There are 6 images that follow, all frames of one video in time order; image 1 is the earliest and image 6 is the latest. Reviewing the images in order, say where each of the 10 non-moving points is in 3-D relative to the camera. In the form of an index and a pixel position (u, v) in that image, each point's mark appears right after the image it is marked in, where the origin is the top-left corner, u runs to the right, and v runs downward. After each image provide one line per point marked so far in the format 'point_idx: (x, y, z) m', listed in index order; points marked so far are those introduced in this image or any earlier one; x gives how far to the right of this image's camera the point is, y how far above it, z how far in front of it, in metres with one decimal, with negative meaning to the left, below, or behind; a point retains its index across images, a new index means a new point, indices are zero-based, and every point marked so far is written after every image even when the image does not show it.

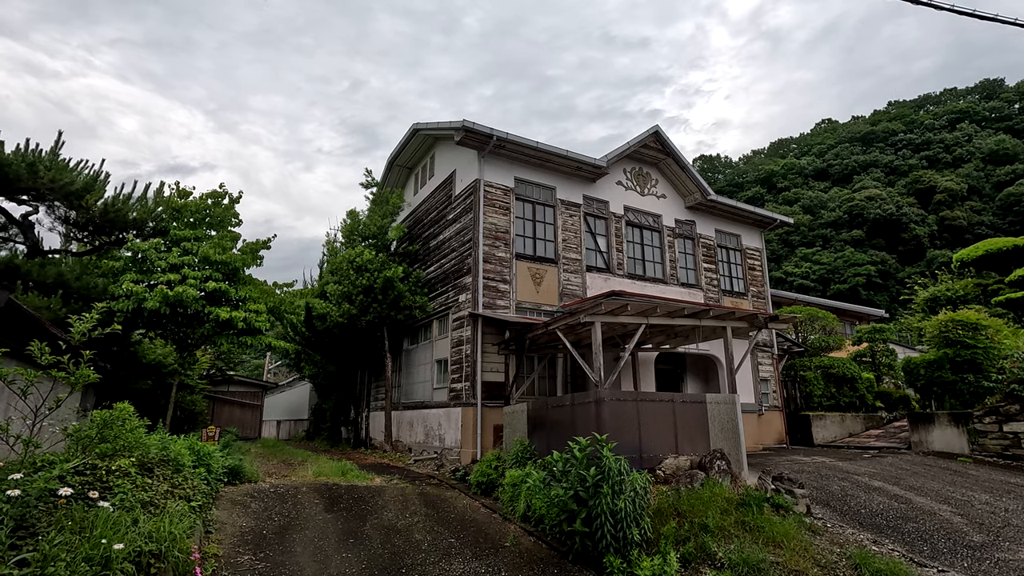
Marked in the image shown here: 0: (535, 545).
0: (+0.3, -2.8, +5.9) m
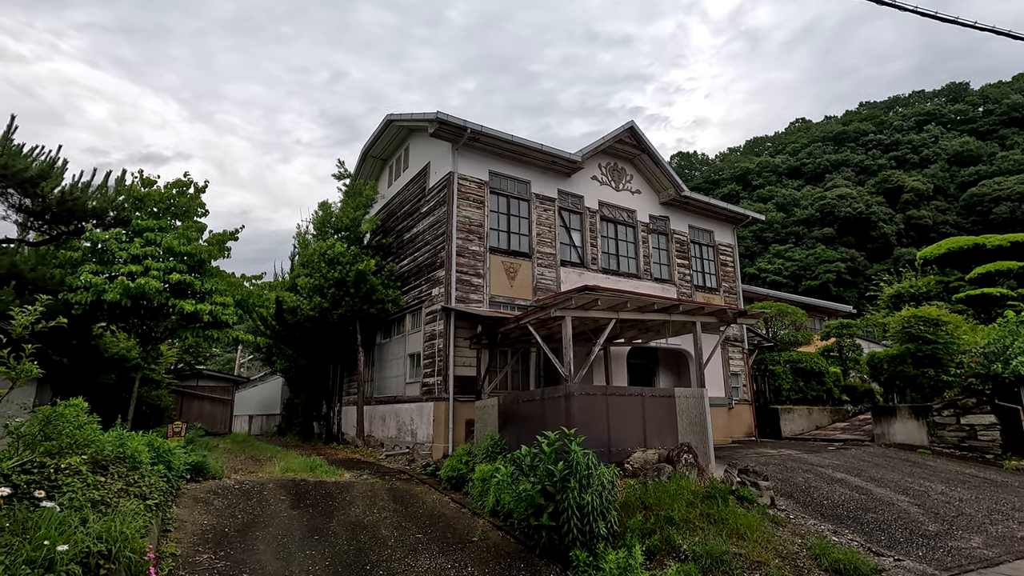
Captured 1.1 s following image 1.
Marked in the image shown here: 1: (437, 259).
0: (-0.1, -2.8, +5.9) m
1: (-1.5, +0.6, +10.7) m
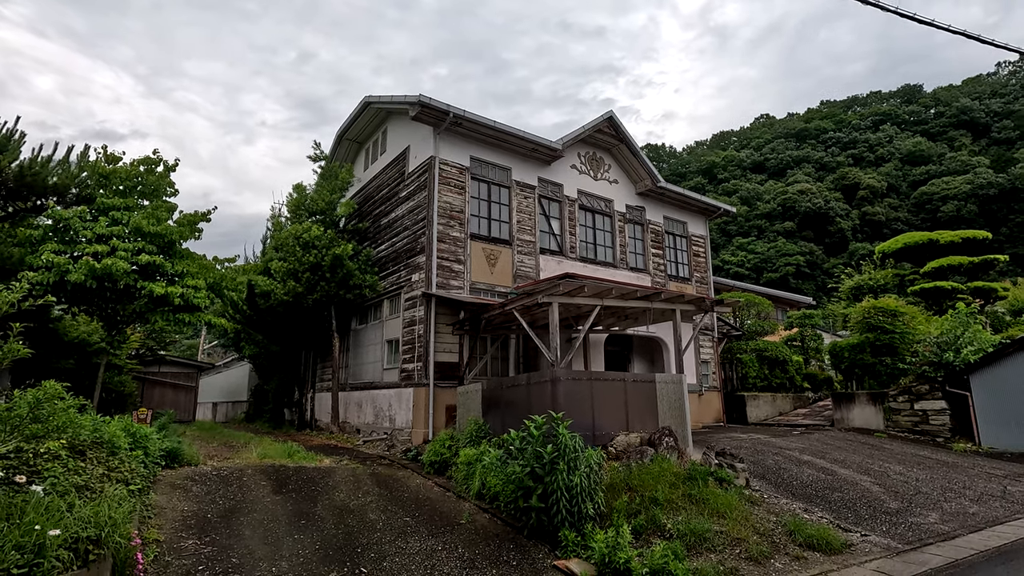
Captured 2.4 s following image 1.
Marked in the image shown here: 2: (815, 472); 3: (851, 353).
0: (-0.2, -2.6, +6.0) m
1: (-1.9, +0.9, +10.6) m
2: (+4.6, -2.8, +8.1) m
3: (+8.6, -1.6, +13.6) m
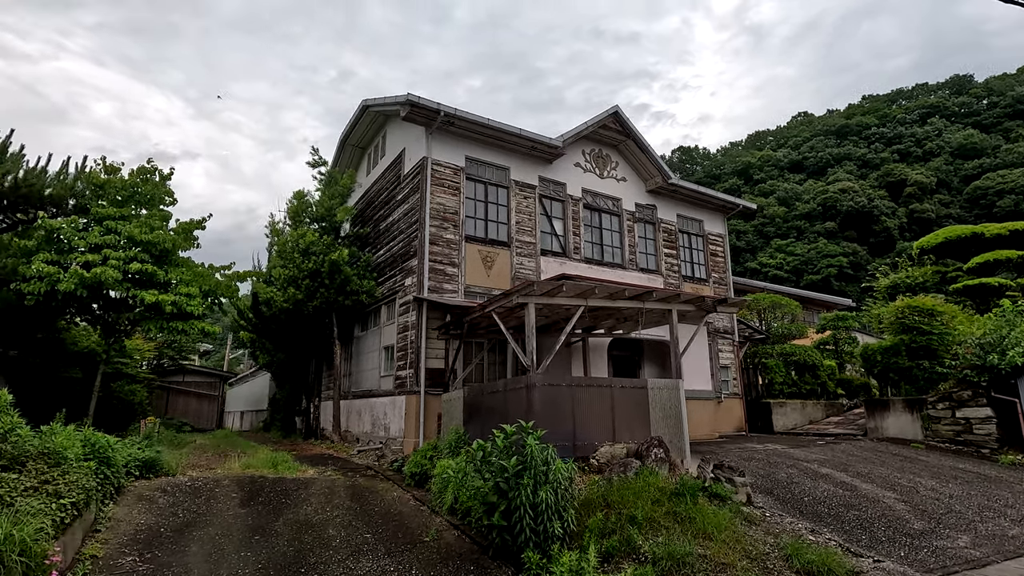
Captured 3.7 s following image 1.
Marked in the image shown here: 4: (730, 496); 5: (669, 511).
0: (-0.6, -2.6, +5.5) m
1: (-2.0, +0.8, +10.4) m
2: (+4.4, -2.7, +7.3) m
3: (+8.8, -1.6, +12.6) m
4: (+2.5, -2.4, +6.1) m
5: (+1.6, -2.2, +5.4) m
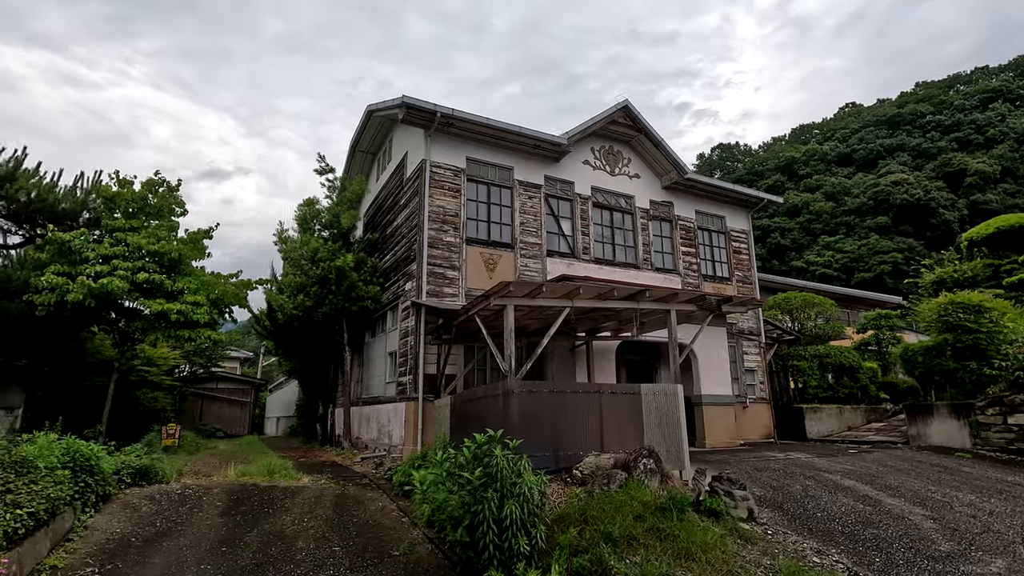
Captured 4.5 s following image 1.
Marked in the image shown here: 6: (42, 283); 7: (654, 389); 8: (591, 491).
0: (-0.8, -2.6, +5.3) m
1: (-1.9, +0.7, +10.2) m
2: (+4.2, -2.7, +6.7) m
3: (+9.0, -1.5, +11.6) m
4: (+2.2, -2.3, +5.6) m
5: (+1.3, -2.2, +5.0) m
6: (-7.7, +0.1, +8.7) m
7: (+1.8, -1.3, +6.7) m
8: (+0.8, -2.1, +5.4) m
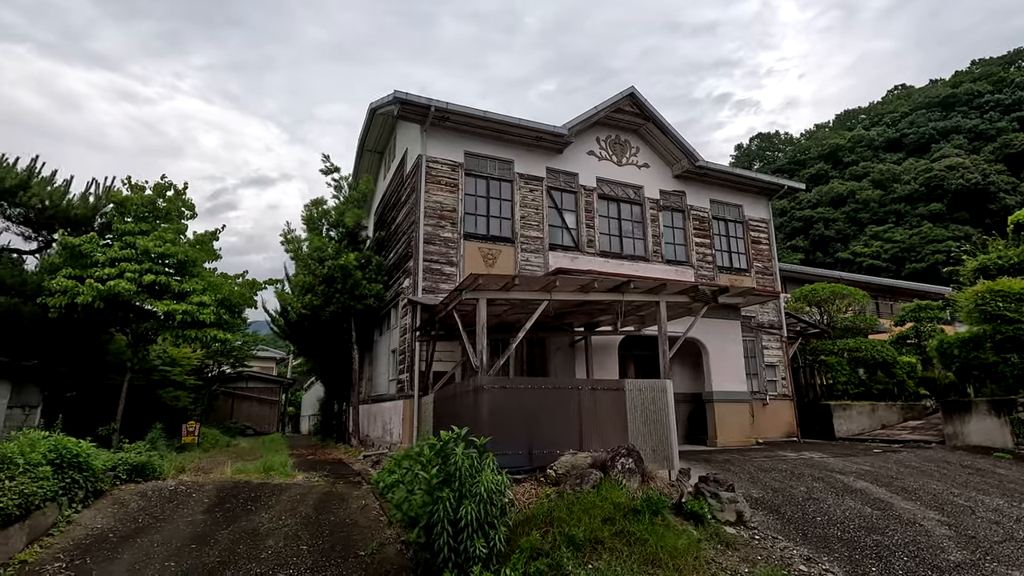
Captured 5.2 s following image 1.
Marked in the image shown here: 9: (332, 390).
0: (-1.1, -2.6, +5.1) m
1: (-1.9, +0.8, +10.1) m
2: (+4.0, -2.5, +6.2) m
3: (+9.1, -1.2, +10.8) m
4: (+2.0, -2.2, +5.2) m
5: (+0.9, -2.1, +4.7) m
6: (-7.8, 0.0, +9.1) m
7: (+1.6, -1.2, +6.4) m
8: (+0.5, -2.0, +5.2) m
9: (-5.2, -3.0, +15.6) m
